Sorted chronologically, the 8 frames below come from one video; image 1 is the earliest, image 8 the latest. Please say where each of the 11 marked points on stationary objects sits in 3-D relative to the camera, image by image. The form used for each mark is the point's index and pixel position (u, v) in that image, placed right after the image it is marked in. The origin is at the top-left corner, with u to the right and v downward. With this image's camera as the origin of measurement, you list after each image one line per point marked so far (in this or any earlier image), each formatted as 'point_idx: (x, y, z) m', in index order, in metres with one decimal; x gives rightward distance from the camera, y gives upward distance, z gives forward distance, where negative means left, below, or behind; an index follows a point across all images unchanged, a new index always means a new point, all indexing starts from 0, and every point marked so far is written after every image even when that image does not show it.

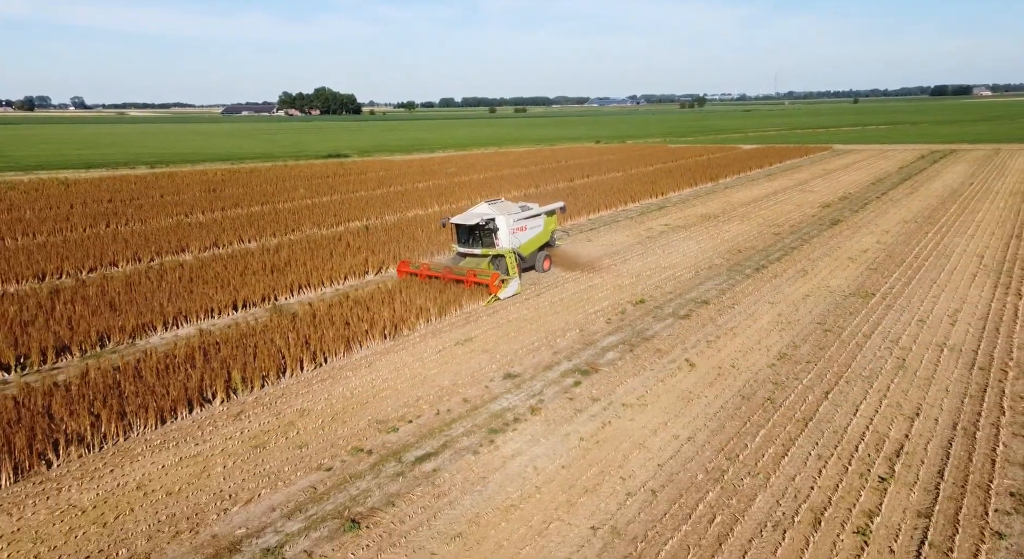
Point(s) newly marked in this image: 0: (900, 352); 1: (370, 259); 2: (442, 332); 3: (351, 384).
0: (+6.9, -1.3, +10.3) m
1: (-3.7, +0.5, +15.5) m
2: (-1.3, -1.0, +10.8) m
3: (-2.3, -1.5, +8.5) m
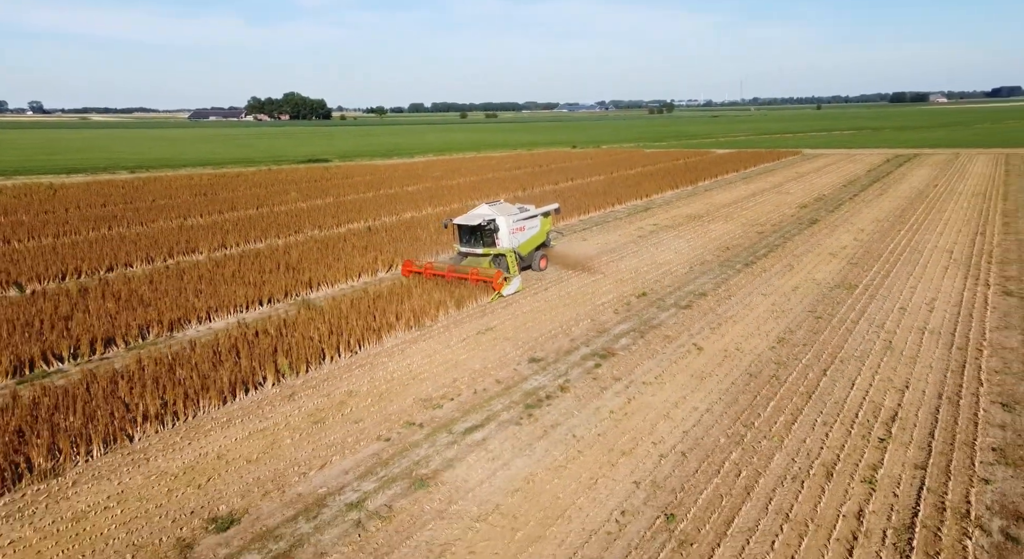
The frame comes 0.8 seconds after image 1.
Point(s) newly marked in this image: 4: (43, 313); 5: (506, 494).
0: (+7.2, -1.1, +11.3) m
1: (-3.5, +0.6, +16.0) m
2: (-0.9, -0.9, +11.5) m
3: (-1.9, -1.4, +9.1) m
4: (-8.2, -0.7, +10.4) m
5: (0.0, -2.2, +6.0) m
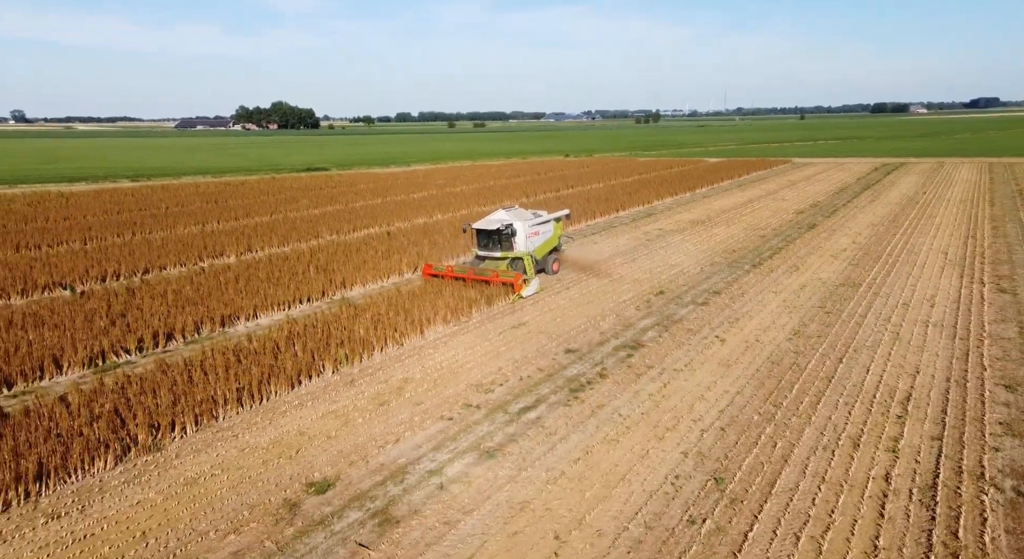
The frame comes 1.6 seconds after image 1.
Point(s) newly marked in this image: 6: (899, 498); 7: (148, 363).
0: (+7.8, -1.0, +12.0) m
1: (-3.0, +0.5, +16.6) m
2: (-0.3, -0.8, +12.1) m
3: (-1.2, -1.3, +9.7) m
4: (-7.5, -0.6, +10.9) m
5: (+0.7, -2.1, +6.6) m
6: (+4.1, -2.3, +6.2) m
7: (-5.4, -1.3, +8.9) m
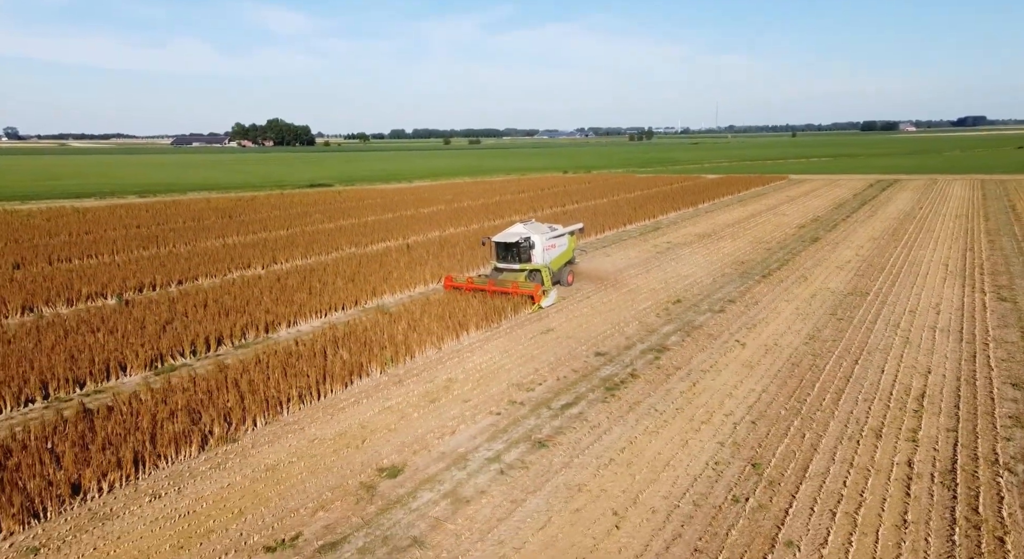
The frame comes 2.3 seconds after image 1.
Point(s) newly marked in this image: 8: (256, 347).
0: (+8.4, -1.1, +12.6) m
1: (-2.4, +0.2, +17.2) m
2: (+0.3, -1.0, +12.6) m
3: (-0.6, -1.4, +10.2) m
4: (-7.0, -0.8, +11.4) m
5: (+1.3, -2.1, +7.1) m
6: (+4.7, -2.3, +6.7) m
7: (-4.8, -1.4, +9.4) m
8: (-4.5, -1.2, +10.4) m
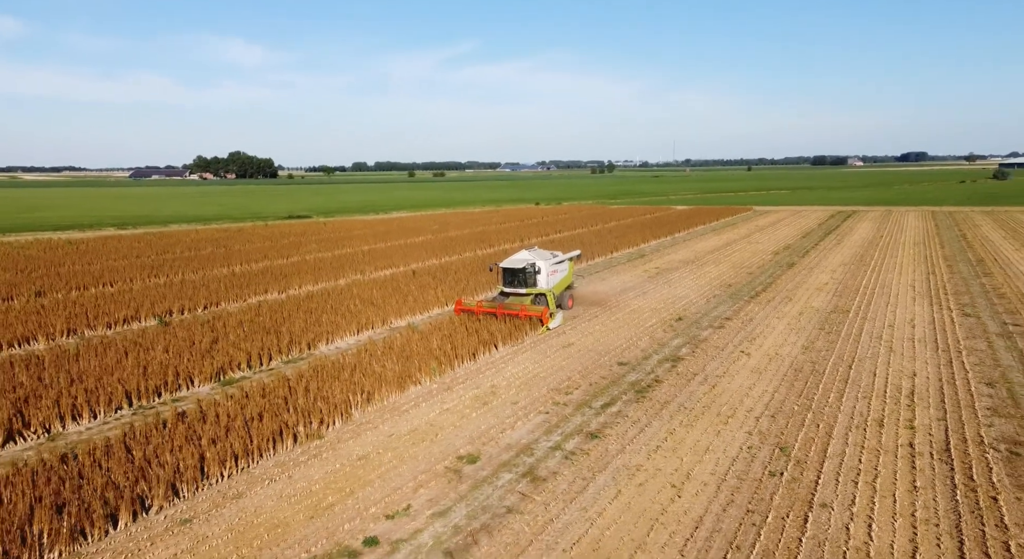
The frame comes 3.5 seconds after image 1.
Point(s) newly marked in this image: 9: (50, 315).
0: (+8.9, -1.5, +13.9) m
1: (-2.2, -0.5, +18.1) m
2: (+0.8, -1.4, +13.6) m
3: (0.0, -1.7, +11.1) m
4: (-6.4, -1.2, +12.0) m
5: (+2.1, -2.2, +8.1) m
6: (+5.5, -2.4, +7.8) m
7: (-4.1, -1.6, +10.1) m
8: (-3.9, -1.5, +11.1) m
9: (-10.5, -0.8, +13.4) m
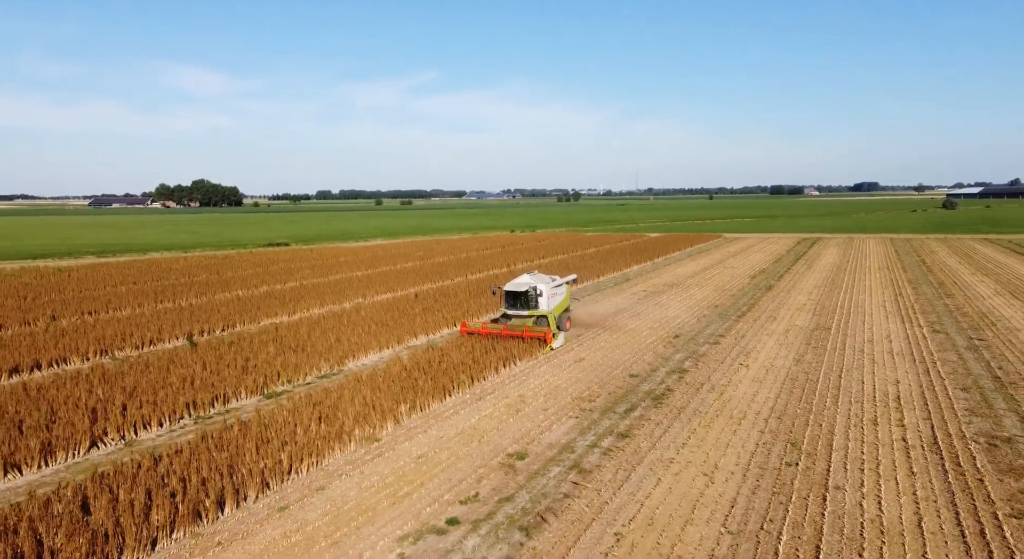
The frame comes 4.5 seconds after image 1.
0: (+9.2, -2.0, +15.2) m
1: (-2.0, -1.2, +18.8) m
2: (+1.1, -1.9, +14.4) m
3: (+0.5, -2.1, +11.9) m
4: (-6.0, -1.6, +12.5) m
5: (+2.6, -2.4, +9.0) m
6: (+6.1, -2.6, +8.8) m
7: (-3.6, -2.0, +10.7) m
8: (-3.5, -1.9, +11.7) m
9: (-10.2, -1.4, +13.7) m
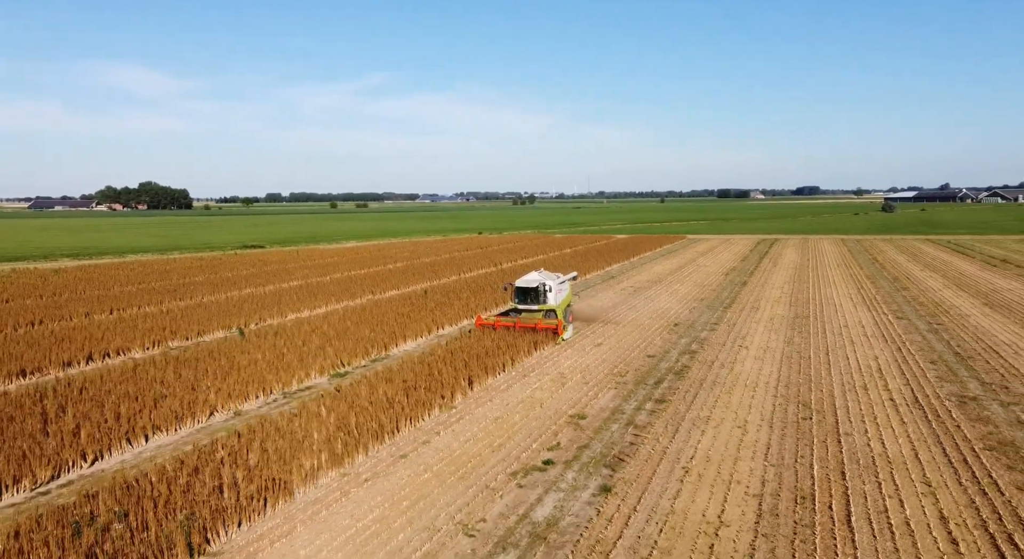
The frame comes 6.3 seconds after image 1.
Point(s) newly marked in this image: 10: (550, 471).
0: (+9.8, -1.7, +17.0) m
1: (-1.7, -1.0, +20.0) m
2: (+1.7, -1.7, +15.8) m
3: (+1.2, -1.9, +13.3) m
4: (-5.2, -1.5, +13.5) m
5: (+3.6, -2.2, +10.5) m
6: (+7.1, -2.3, +10.6) m
7: (-2.8, -1.8, +11.8) m
8: (-2.7, -1.8, +12.9) m
9: (-9.5, -1.3, +14.4) m
10: (+0.5, -2.4, +7.4) m
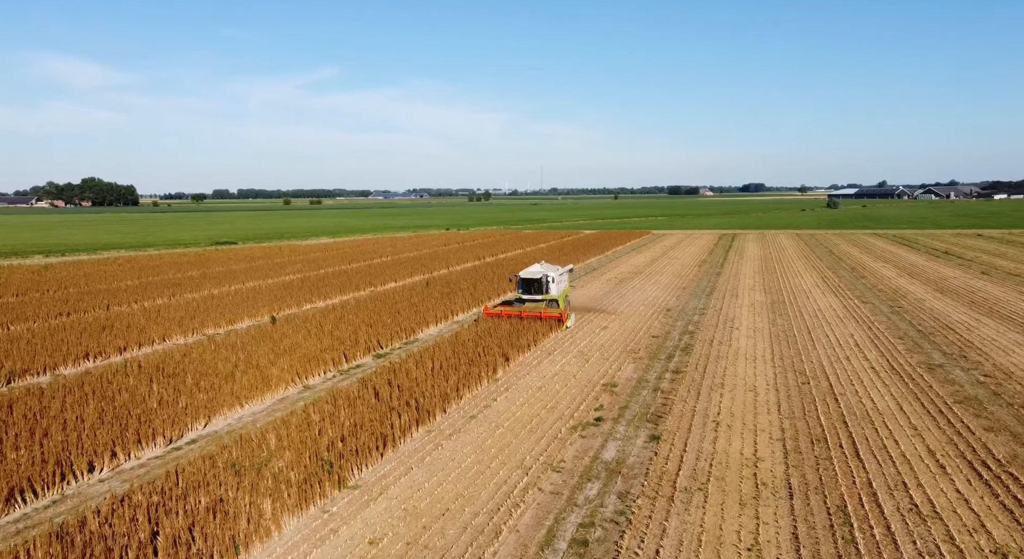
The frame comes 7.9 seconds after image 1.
0: (+10.0, -1.3, +18.8) m
1: (-1.6, -0.7, +21.0) m
2: (+2.0, -1.4, +17.1) m
3: (+1.7, -1.6, +14.5) m
4: (-4.8, -1.2, +14.3) m
5: (+4.2, -1.9, +11.8) m
6: (+7.7, -1.9, +12.1) m
7: (-2.2, -1.5, +12.8) m
8: (-2.2, -1.5, +13.8) m
9: (-9.1, -1.0, +15.0) m
10: (+1.3, -2.1, +8.6) m
